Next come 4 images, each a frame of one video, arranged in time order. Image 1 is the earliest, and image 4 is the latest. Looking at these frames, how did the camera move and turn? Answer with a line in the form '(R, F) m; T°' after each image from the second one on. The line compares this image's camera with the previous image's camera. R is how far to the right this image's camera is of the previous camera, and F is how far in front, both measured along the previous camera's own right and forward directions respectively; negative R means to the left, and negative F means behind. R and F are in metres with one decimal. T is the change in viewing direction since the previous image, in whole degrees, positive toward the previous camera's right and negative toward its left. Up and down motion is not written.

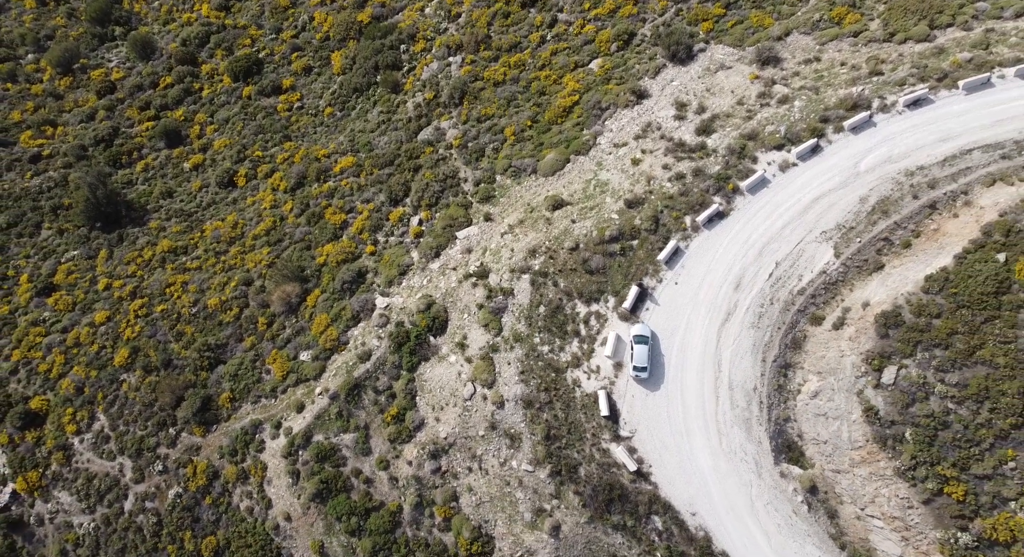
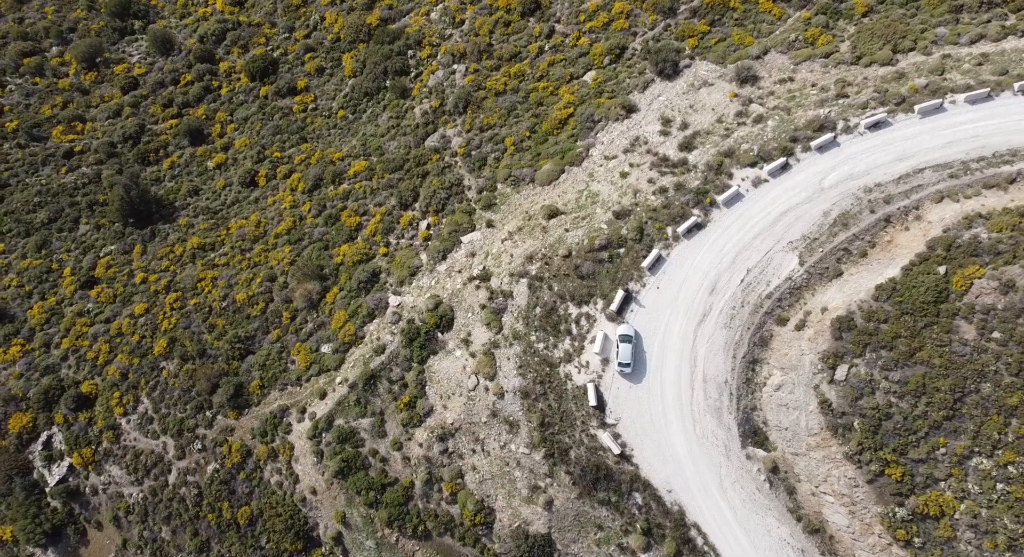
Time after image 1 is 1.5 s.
(0.0, -5.7) m; 0°
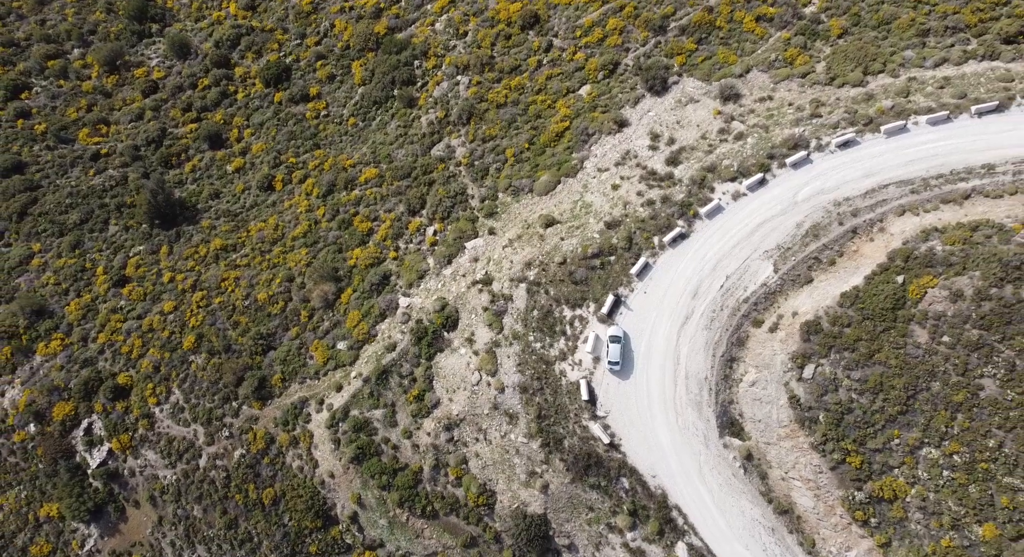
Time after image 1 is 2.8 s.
(-0.1, -5.1) m; 0°
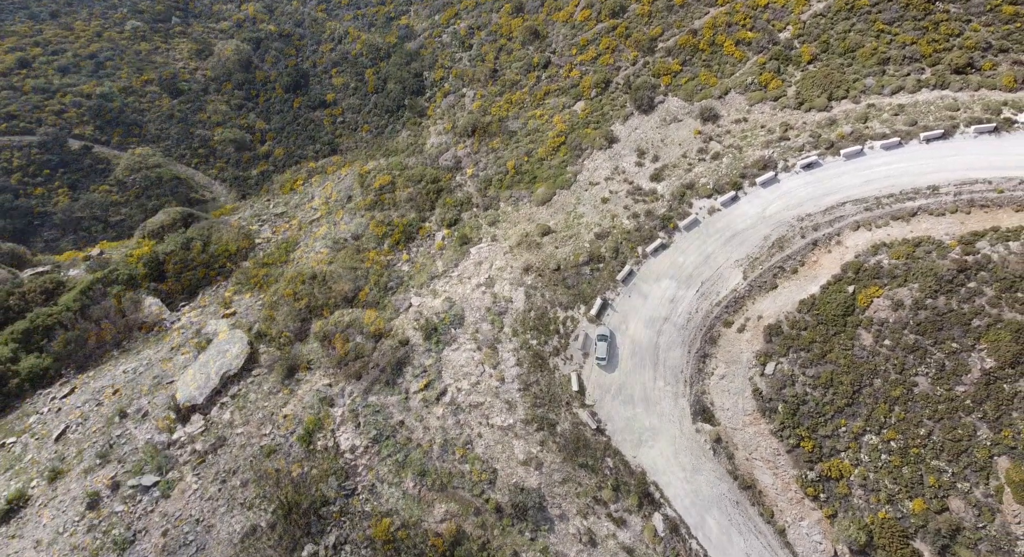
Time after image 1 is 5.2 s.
(-0.2, -7.6) m; 0°
